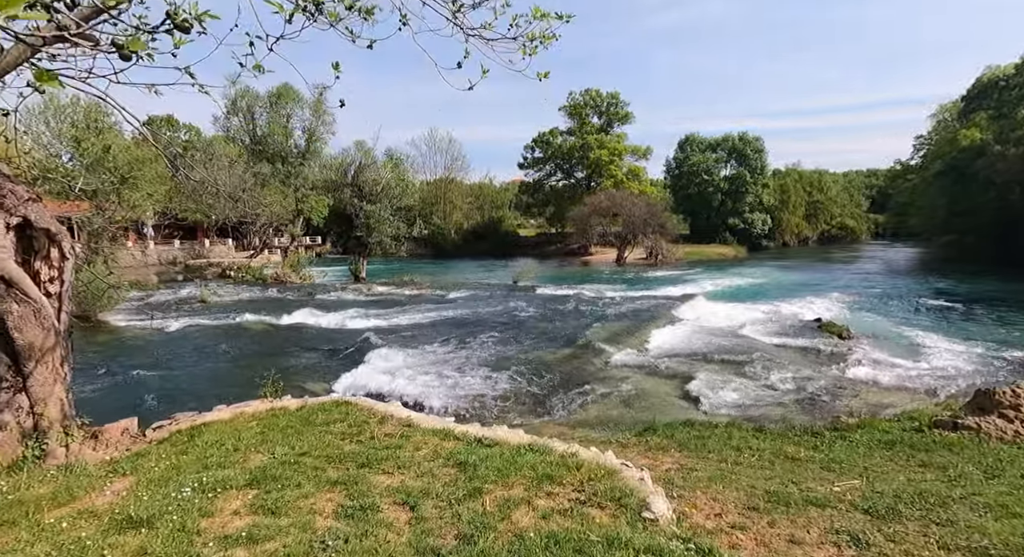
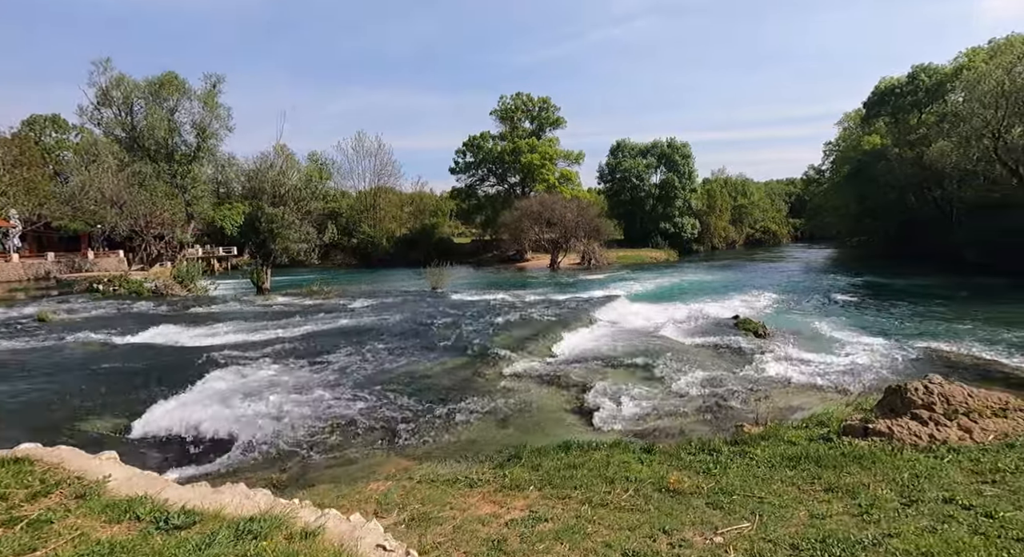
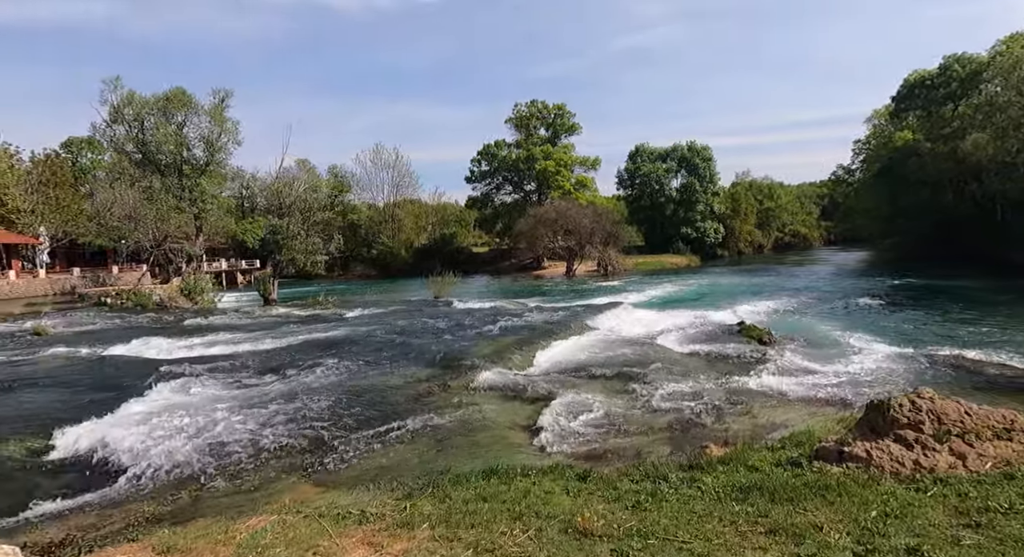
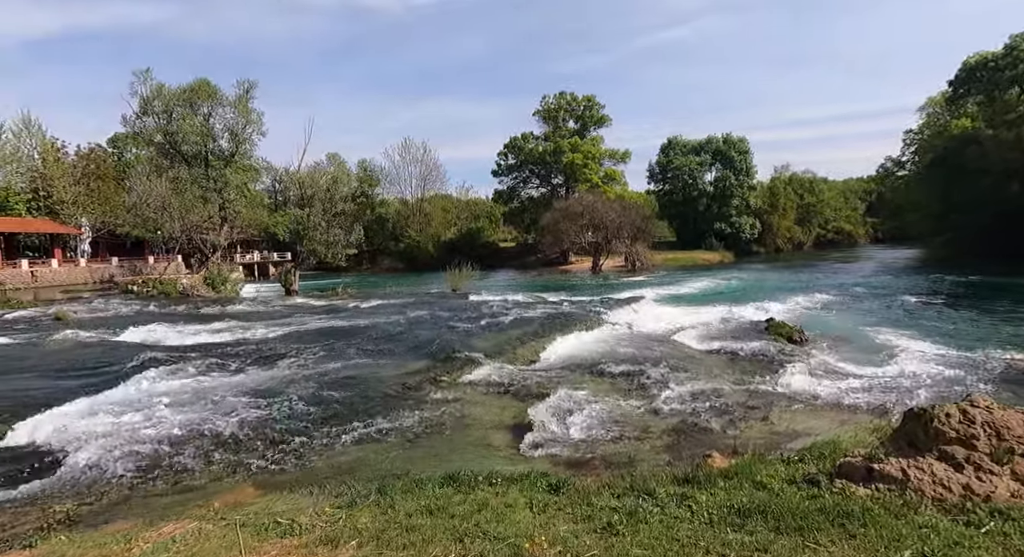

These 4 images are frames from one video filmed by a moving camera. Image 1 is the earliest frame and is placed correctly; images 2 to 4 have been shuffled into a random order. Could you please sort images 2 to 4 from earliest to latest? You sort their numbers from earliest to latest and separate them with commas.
2, 3, 4
